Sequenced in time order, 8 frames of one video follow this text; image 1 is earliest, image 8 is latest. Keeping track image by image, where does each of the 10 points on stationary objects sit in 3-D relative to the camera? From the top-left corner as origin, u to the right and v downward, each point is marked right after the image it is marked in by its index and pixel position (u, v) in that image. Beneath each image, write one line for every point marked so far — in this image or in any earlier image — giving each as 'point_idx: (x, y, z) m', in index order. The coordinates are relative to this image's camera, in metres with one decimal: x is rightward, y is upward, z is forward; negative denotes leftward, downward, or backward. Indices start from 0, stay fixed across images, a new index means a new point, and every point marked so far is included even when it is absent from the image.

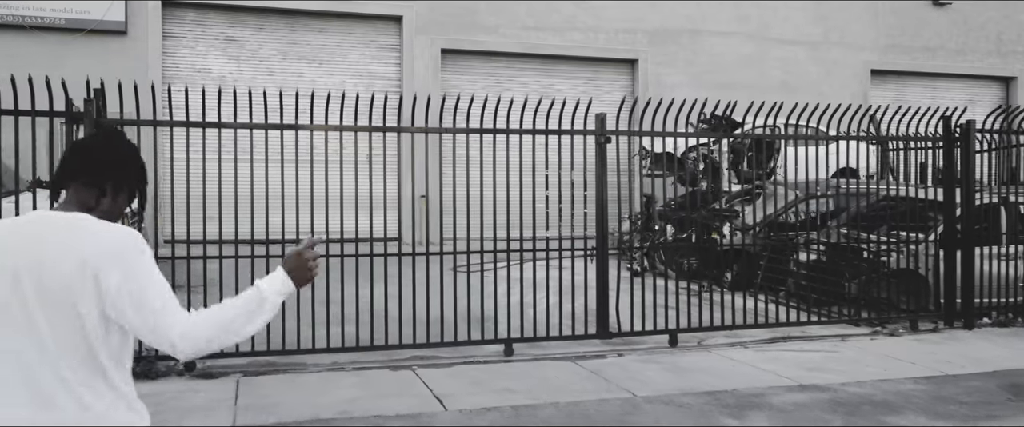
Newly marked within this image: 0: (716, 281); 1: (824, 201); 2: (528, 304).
0: (+2.4, -0.8, +9.5) m
1: (+3.4, +0.1, +8.9) m
2: (+0.2, -1.0, +8.7) m
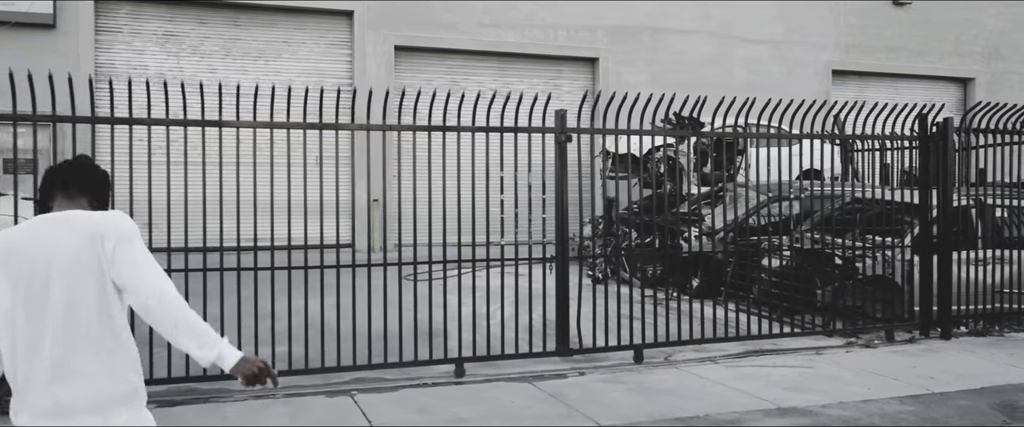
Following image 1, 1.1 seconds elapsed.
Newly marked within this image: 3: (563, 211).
0: (+1.9, -0.8, +9.0) m
1: (+2.9, +0.1, +8.5) m
2: (-0.3, -1.0, +8.2) m
3: (+0.4, 0.0, +6.2) m
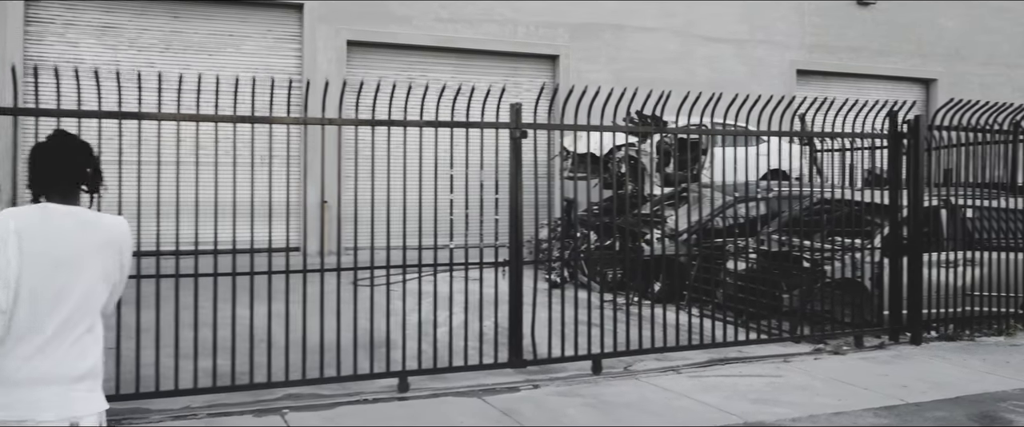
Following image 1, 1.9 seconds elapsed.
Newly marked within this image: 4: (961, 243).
0: (+1.4, -0.9, +8.7) m
1: (+2.5, +0.1, +8.2) m
2: (-0.7, -1.1, +7.7) m
3: (0.0, 0.0, +5.7) m
4: (+4.1, -0.3, +7.4) m
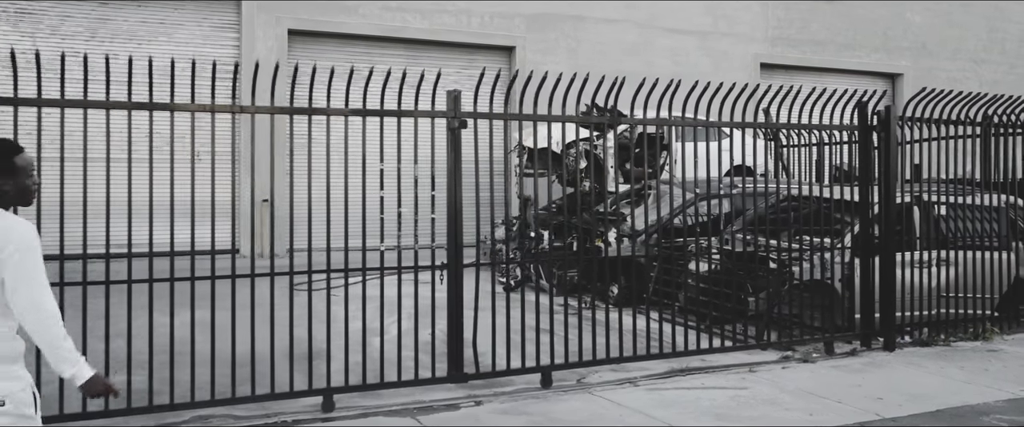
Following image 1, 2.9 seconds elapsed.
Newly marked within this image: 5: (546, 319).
0: (+0.9, -0.8, +8.1) m
1: (+2.0, +0.1, +7.7) m
2: (-1.2, -1.0, +7.1) m
3: (-0.4, 0.0, +5.2) m
4: (+3.7, -0.3, +7.0) m
5: (+0.3, -1.0, +7.9) m
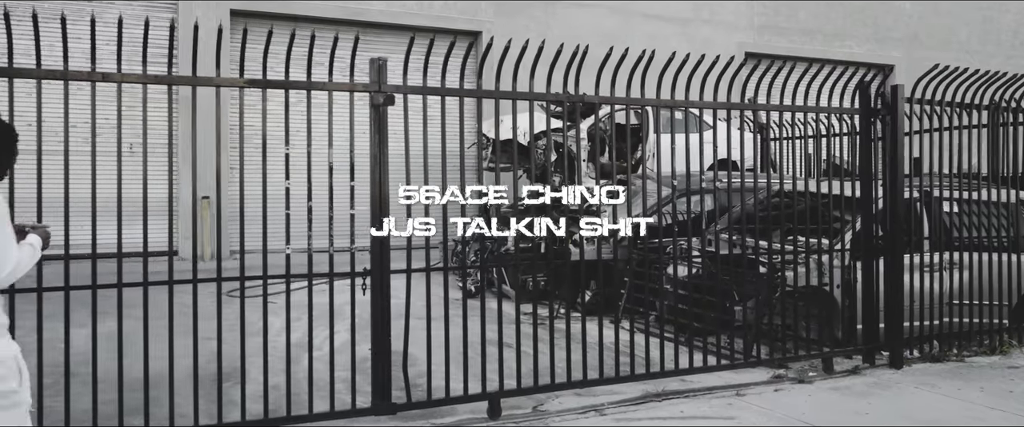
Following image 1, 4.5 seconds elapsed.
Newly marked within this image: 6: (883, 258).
0: (+0.5, -0.8, +7.2) m
1: (+1.6, +0.1, +6.8) m
2: (-1.6, -1.0, +6.2) m
3: (-0.7, 0.0, +4.2) m
4: (+3.3, -0.2, +6.2) m
5: (0.0, -1.0, +7.0) m
6: (+2.8, -0.3, +6.0) m
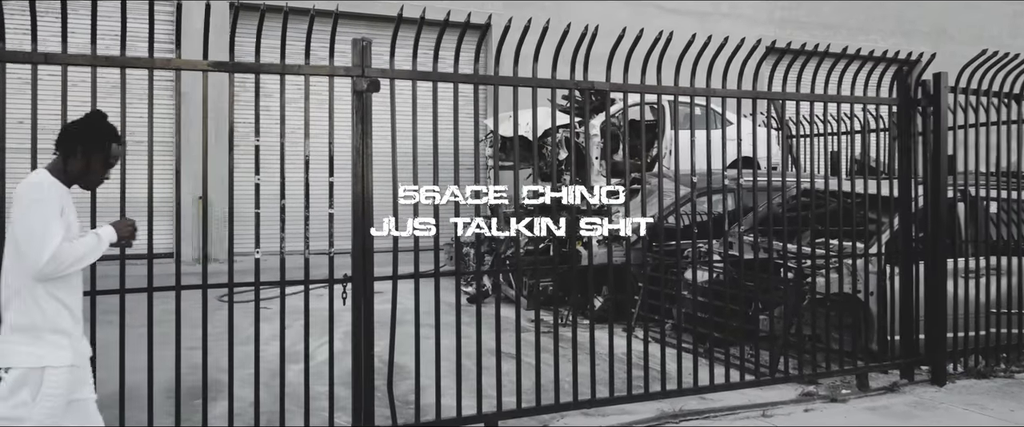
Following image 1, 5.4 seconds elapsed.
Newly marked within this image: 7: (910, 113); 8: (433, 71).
0: (+0.6, -0.8, +6.8) m
1: (+1.7, +0.1, +6.3) m
2: (-1.5, -1.0, +5.7) m
3: (-0.7, 0.0, +3.8) m
4: (+3.3, -0.2, +5.6) m
5: (0.0, -1.0, +6.5) m
6: (+2.8, -0.3, +5.5) m
7: (+2.7, +0.7, +5.4) m
8: (-0.4, +0.7, +3.9) m
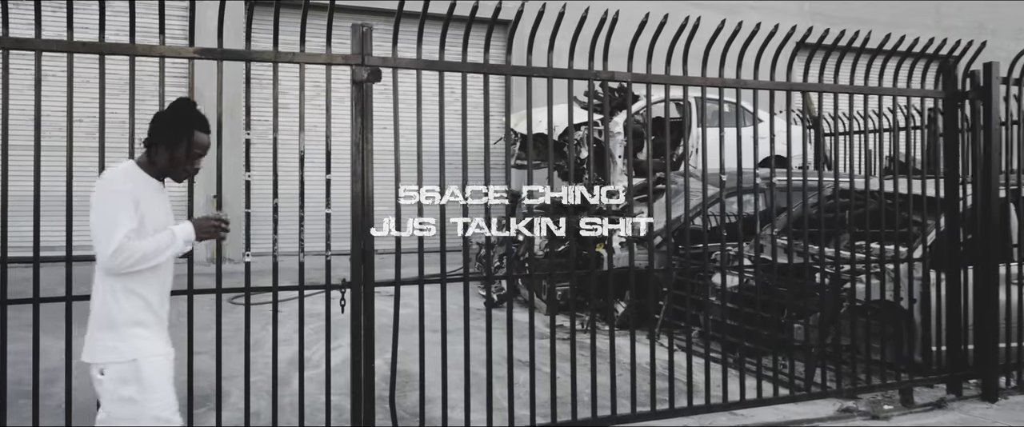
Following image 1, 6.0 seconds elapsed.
0: (+0.7, -0.8, +6.4) m
1: (+1.8, +0.1, +6.0) m
2: (-1.4, -1.0, +5.5) m
3: (-0.6, 0.0, +3.5) m
4: (+3.5, -0.3, +5.2) m
5: (+0.1, -1.0, +6.2) m
6: (+2.9, -0.4, +5.1) m
7: (+2.8, +0.7, +5.0) m
8: (-0.3, +0.7, +3.6) m
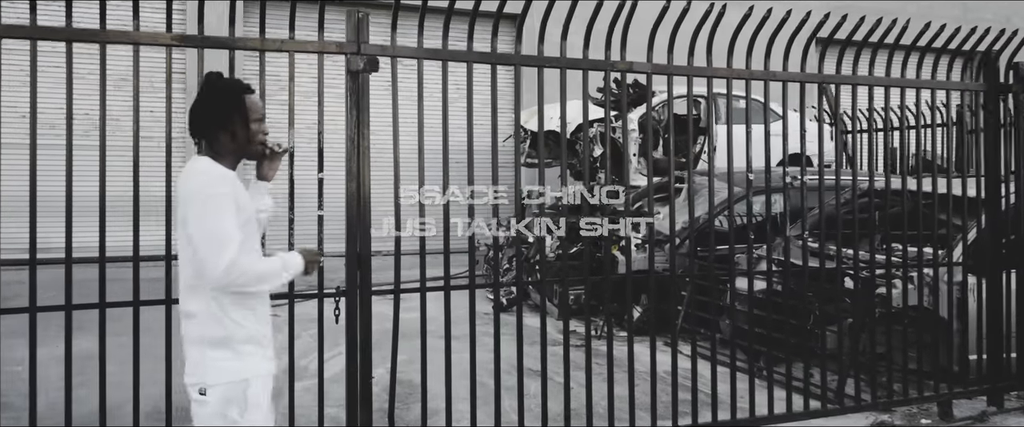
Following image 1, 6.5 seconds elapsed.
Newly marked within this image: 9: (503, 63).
0: (+0.8, -0.8, +6.1) m
1: (+1.9, +0.1, +5.7) m
2: (-1.3, -1.0, +5.2) m
3: (-0.6, 0.0, +3.2) m
4: (+3.5, -0.3, +4.9) m
5: (+0.2, -1.0, +5.9) m
6: (+3.0, -0.4, +4.7) m
7: (+2.8, +0.7, +4.7) m
8: (-0.3, +0.7, +3.4) m
9: (0.0, +0.6, +3.4) m
